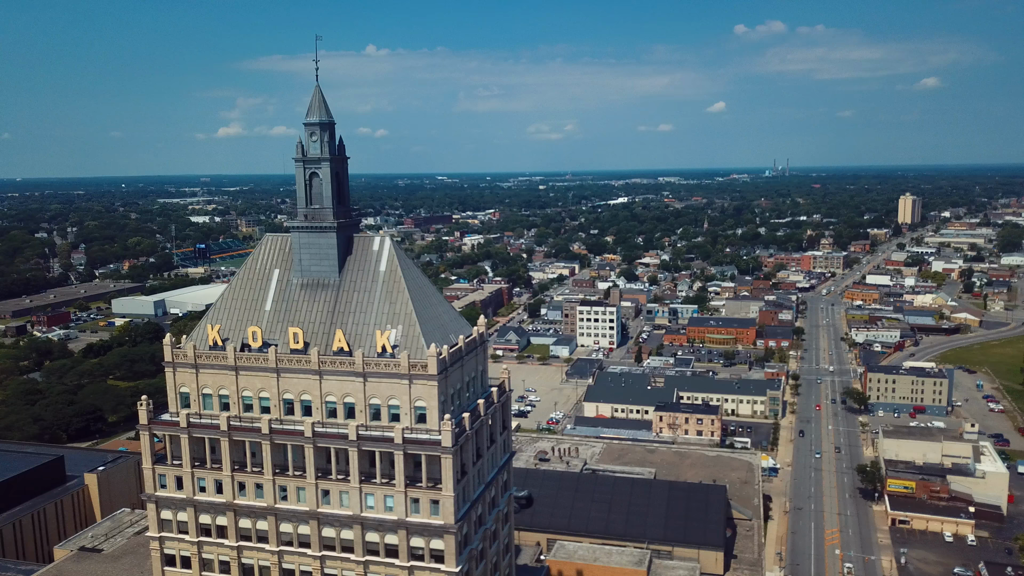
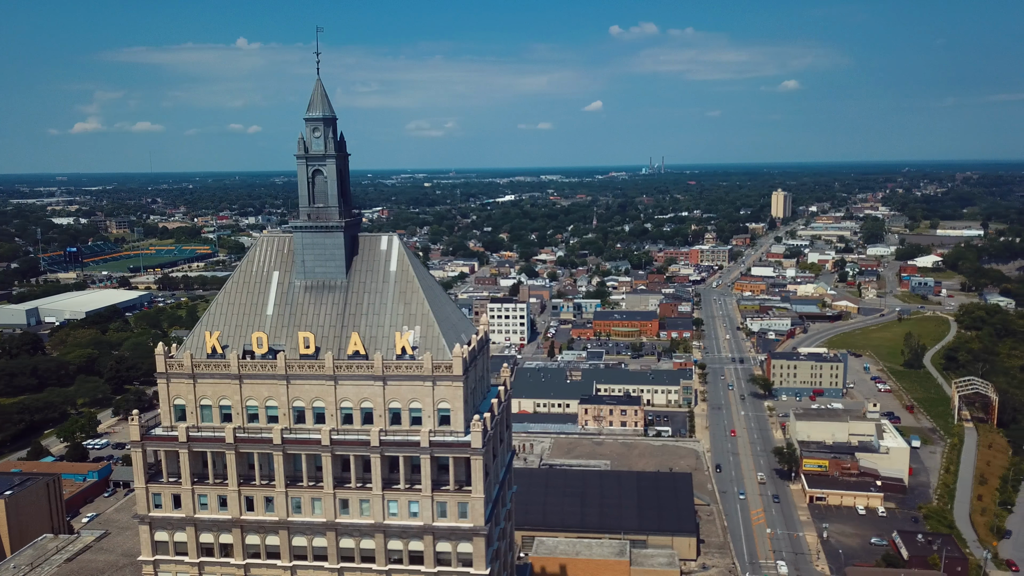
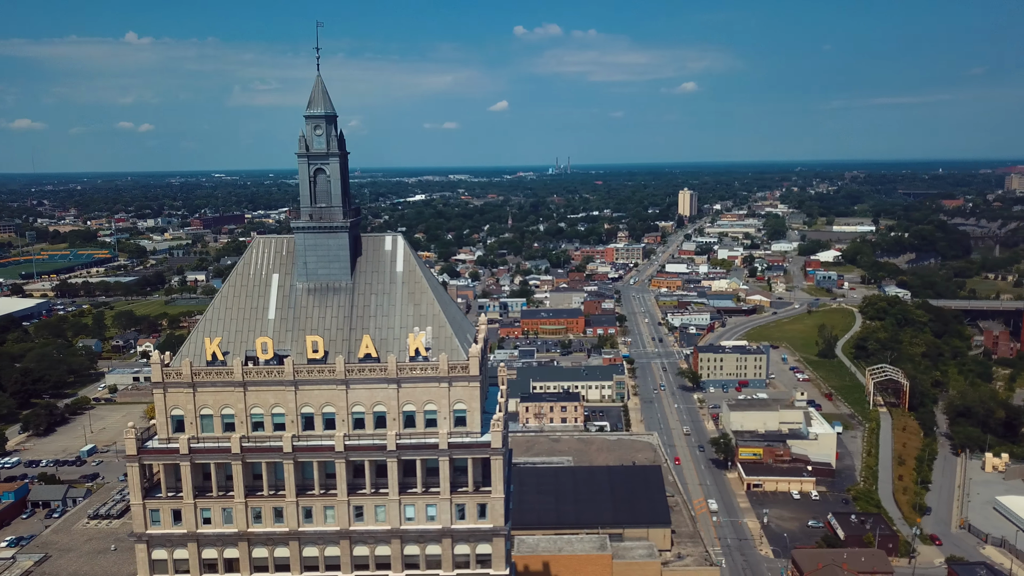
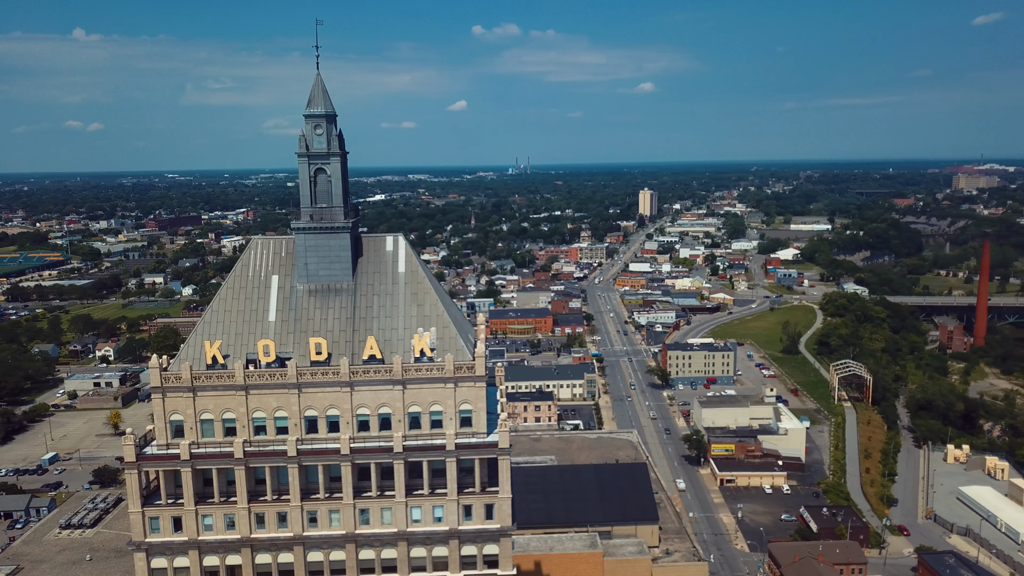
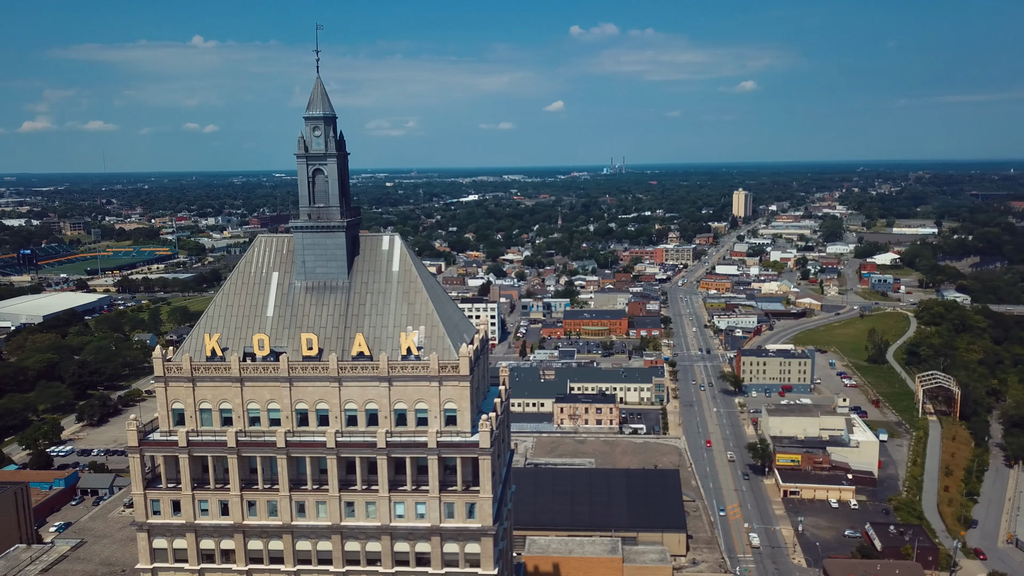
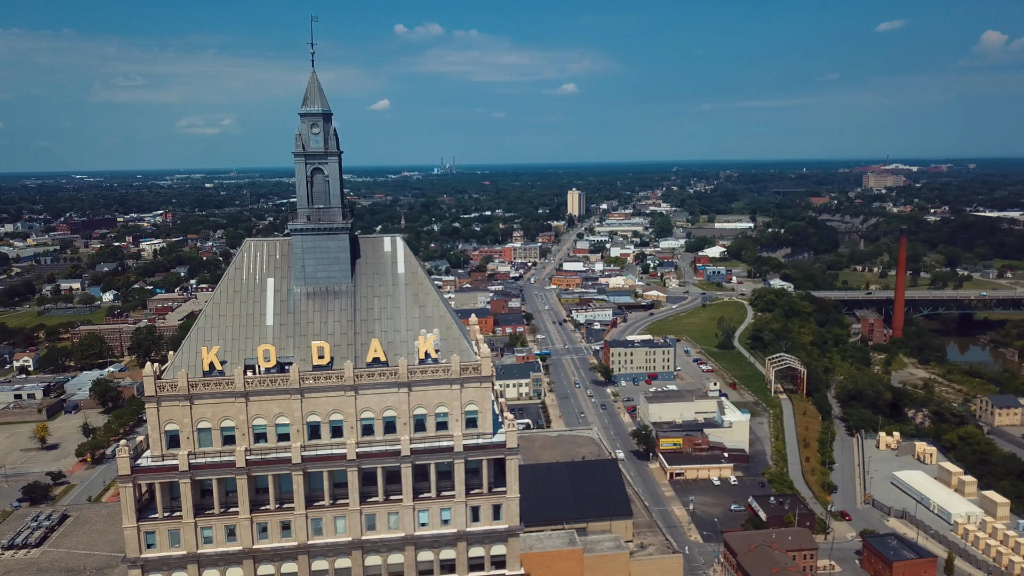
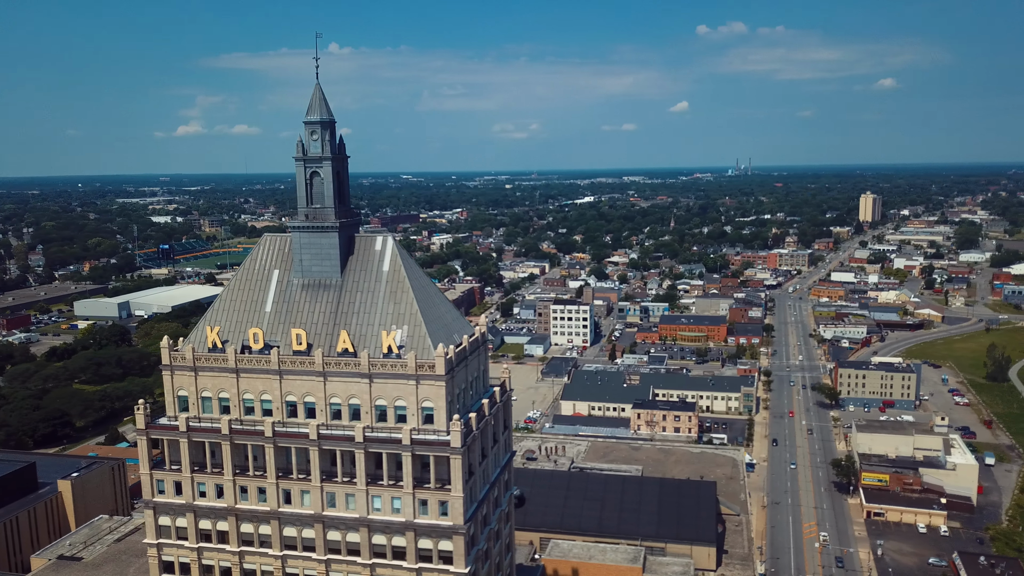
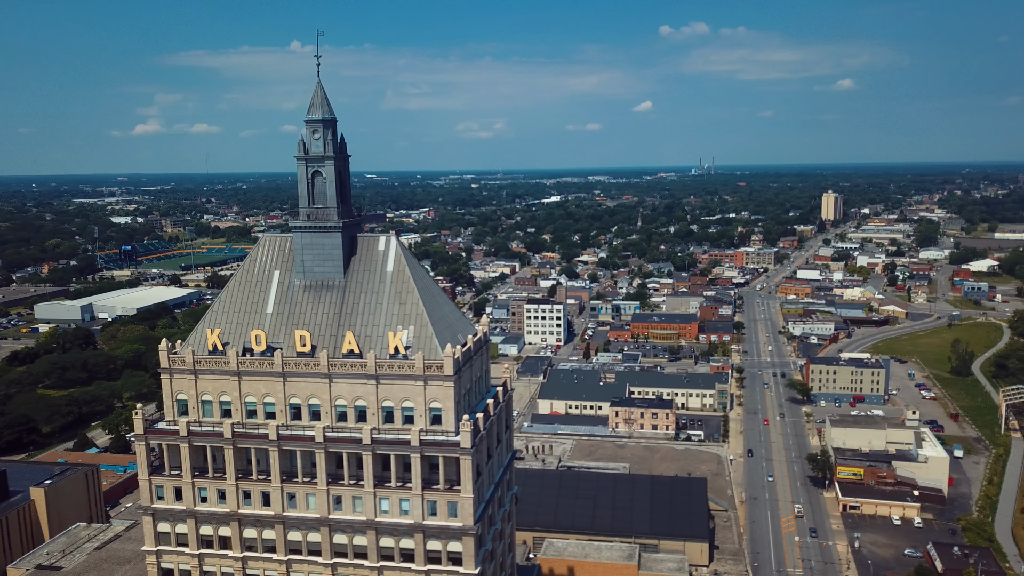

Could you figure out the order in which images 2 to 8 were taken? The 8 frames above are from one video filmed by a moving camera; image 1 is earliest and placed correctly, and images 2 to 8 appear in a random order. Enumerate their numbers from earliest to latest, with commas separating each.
7, 8, 2, 5, 3, 4, 6
